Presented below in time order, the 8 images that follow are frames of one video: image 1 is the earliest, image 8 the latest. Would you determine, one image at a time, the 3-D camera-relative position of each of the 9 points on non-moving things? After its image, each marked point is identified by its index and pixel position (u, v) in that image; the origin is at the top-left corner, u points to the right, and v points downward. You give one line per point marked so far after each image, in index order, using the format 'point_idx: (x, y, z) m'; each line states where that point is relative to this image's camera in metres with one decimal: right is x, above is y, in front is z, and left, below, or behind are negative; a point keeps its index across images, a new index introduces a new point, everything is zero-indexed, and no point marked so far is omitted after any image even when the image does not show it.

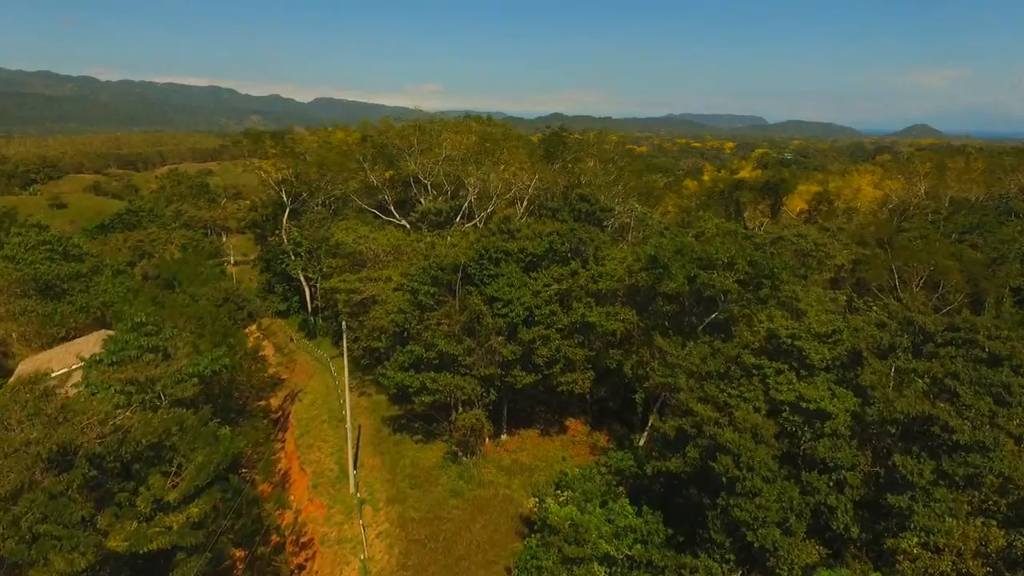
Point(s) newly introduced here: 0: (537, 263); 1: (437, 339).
0: (+0.8, +0.8, +19.1) m
1: (-2.2, -1.5, +18.2) m
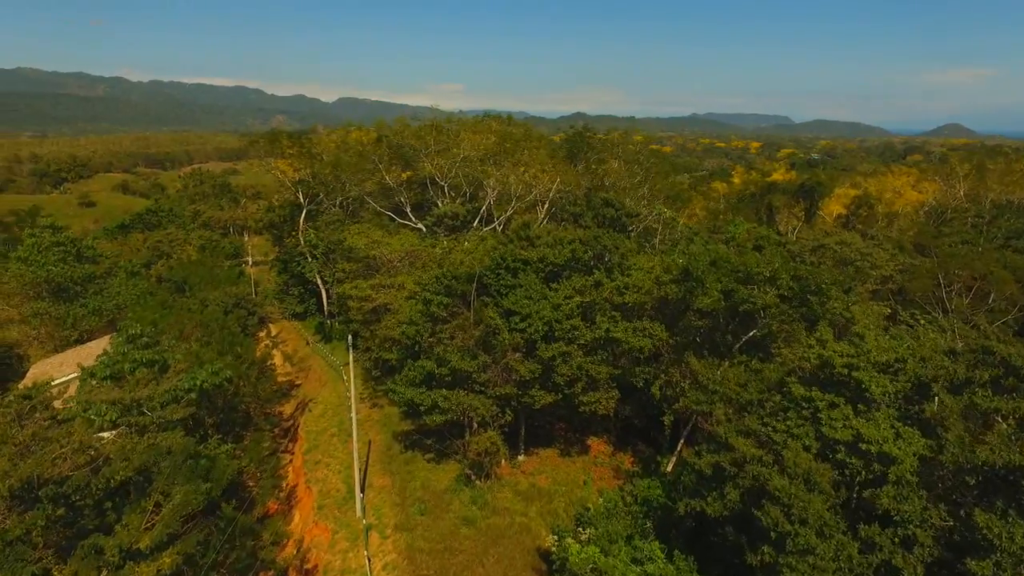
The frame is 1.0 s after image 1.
0: (+1.3, +0.4, +17.8) m
1: (-1.7, -1.9, +17.0) m
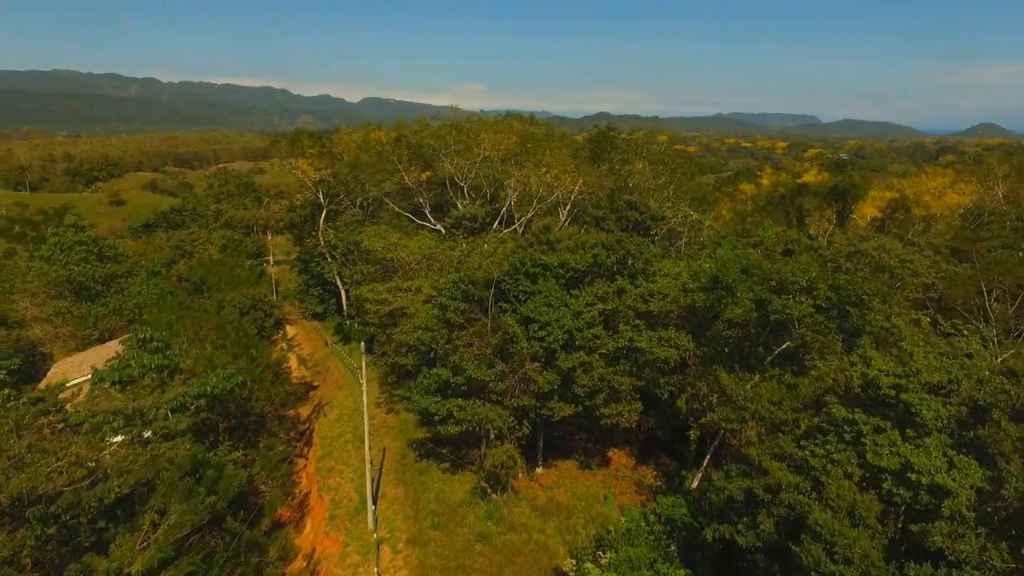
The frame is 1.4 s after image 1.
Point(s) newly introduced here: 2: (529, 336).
0: (+1.9, +0.2, +17.0) m
1: (-1.2, -2.0, +16.3) m
2: (+0.4, -1.3, +16.0) m
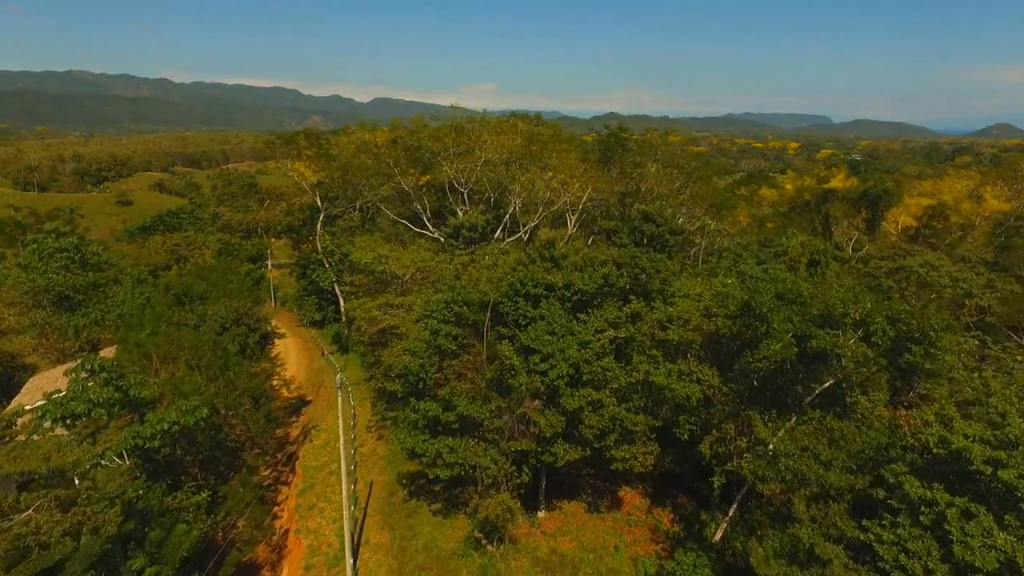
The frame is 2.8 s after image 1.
0: (+1.9, -0.3, +15.0) m
1: (-1.3, -2.6, +14.3) m
2: (+0.4, -1.8, +14.0) m
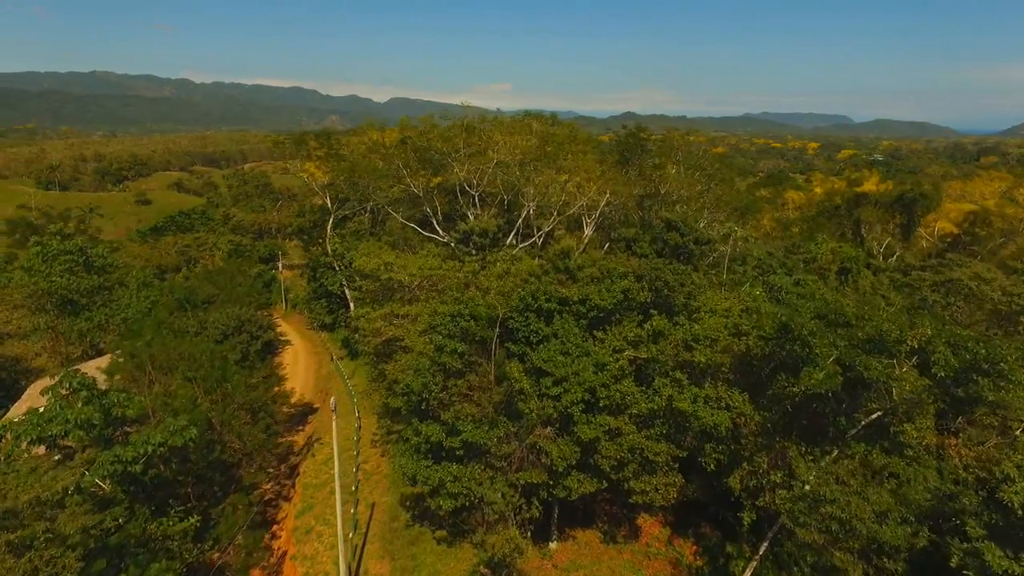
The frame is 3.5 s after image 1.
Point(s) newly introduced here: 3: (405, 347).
0: (+2.1, -0.7, +13.7) m
1: (-1.1, -2.9, +13.1) m
2: (+0.6, -2.1, +12.8) m
3: (-3.1, -1.7, +17.9) m
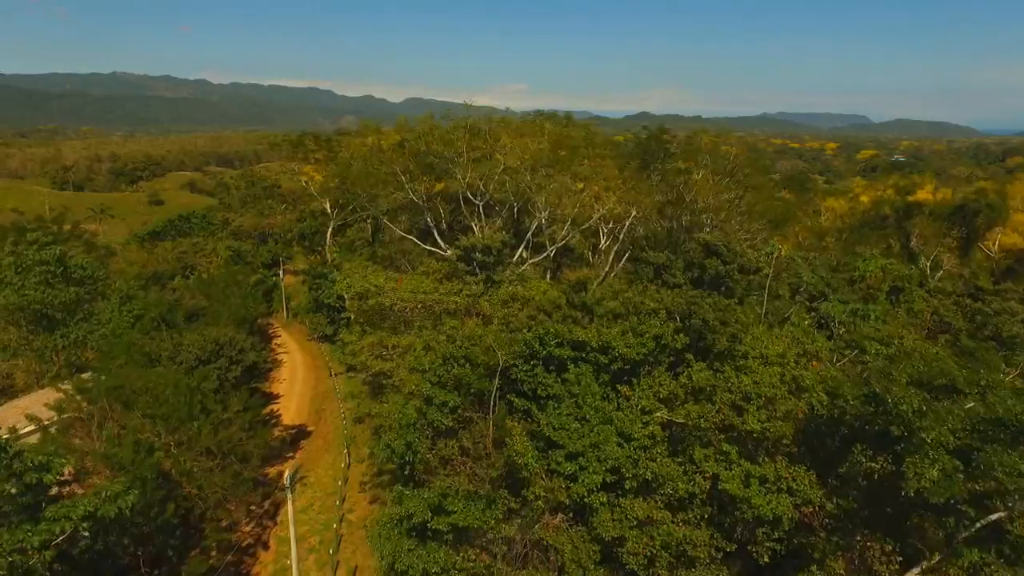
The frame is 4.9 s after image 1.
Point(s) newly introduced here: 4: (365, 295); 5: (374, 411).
0: (+2.2, -1.4, +11.0) m
1: (-1.0, -3.6, +10.5) m
2: (+0.6, -2.9, +10.1) m
3: (-3.0, -2.5, +15.3) m
4: (-4.6, -0.2, +19.5) m
5: (-3.7, -3.3, +16.3) m
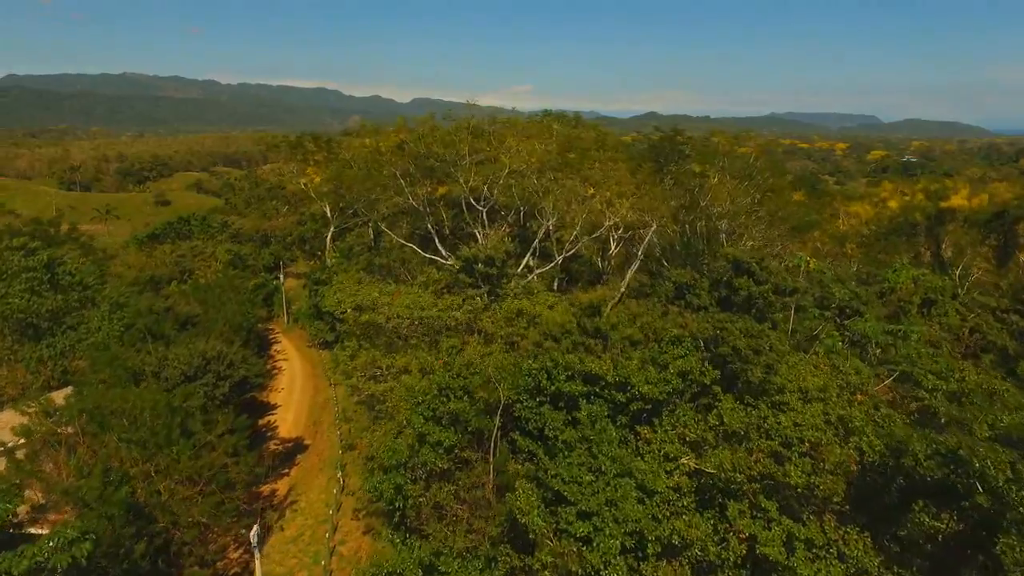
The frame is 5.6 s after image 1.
0: (+2.2, -1.8, +9.6) m
1: (-1.0, -4.0, +9.1) m
2: (+0.7, -3.3, +8.7) m
3: (-2.9, -2.8, +13.9) m
4: (-4.4, -0.6, +18.1) m
5: (-3.6, -3.7, +14.9) m
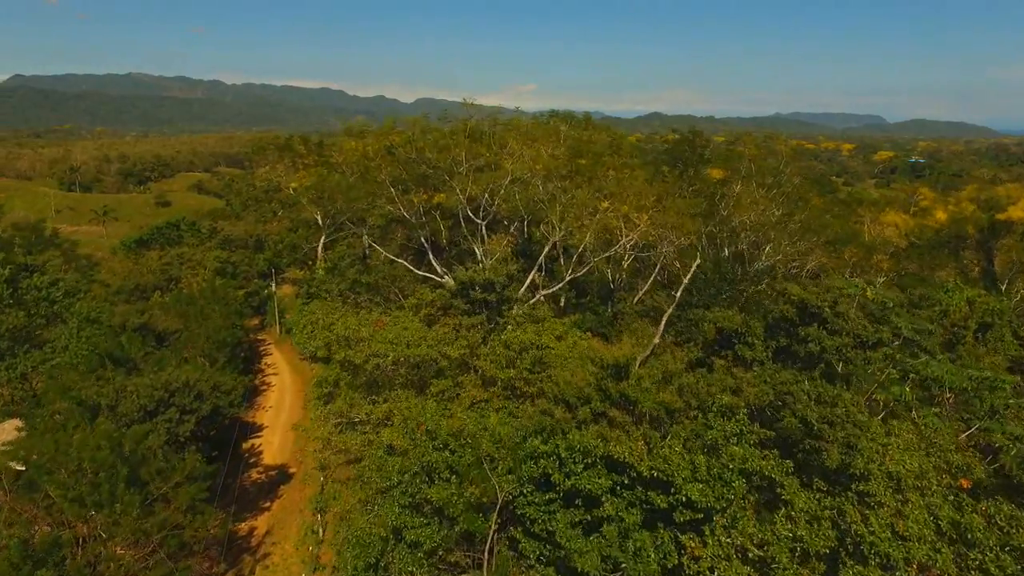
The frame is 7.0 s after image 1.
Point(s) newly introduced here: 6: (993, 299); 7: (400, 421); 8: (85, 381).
0: (+2.2, -2.5, +7.2) m
1: (-1.0, -4.7, +6.7) m
2: (+0.7, -4.0, +6.3) m
3: (-2.9, -3.5, +11.5) m
4: (-4.4, -1.3, +15.8) m
5: (-3.6, -4.4, +12.5) m
6: (+15.3, -0.4, +19.0) m
7: (-2.2, -2.5, +11.5) m
8: (-12.7, -3.0, +17.8) m
